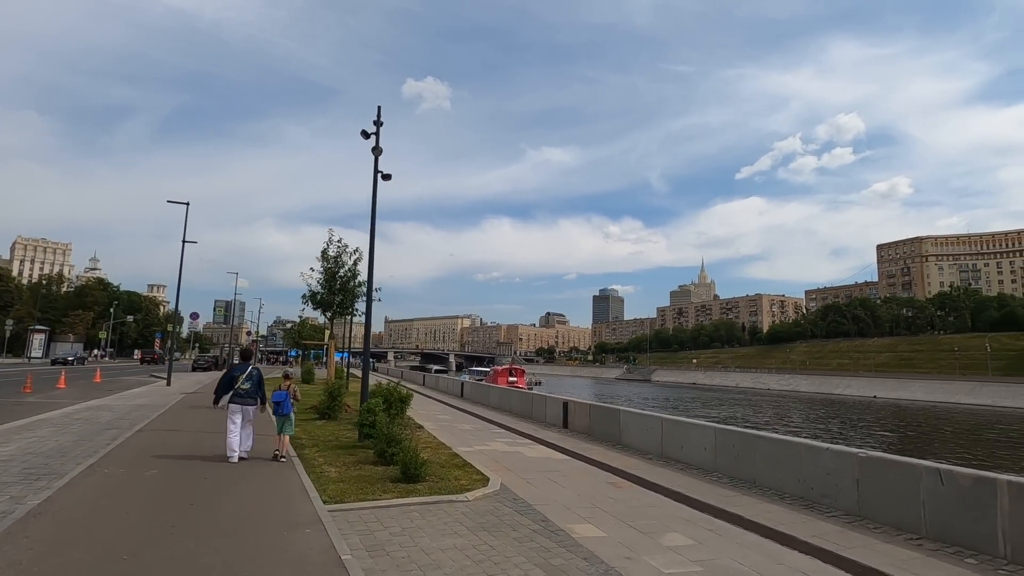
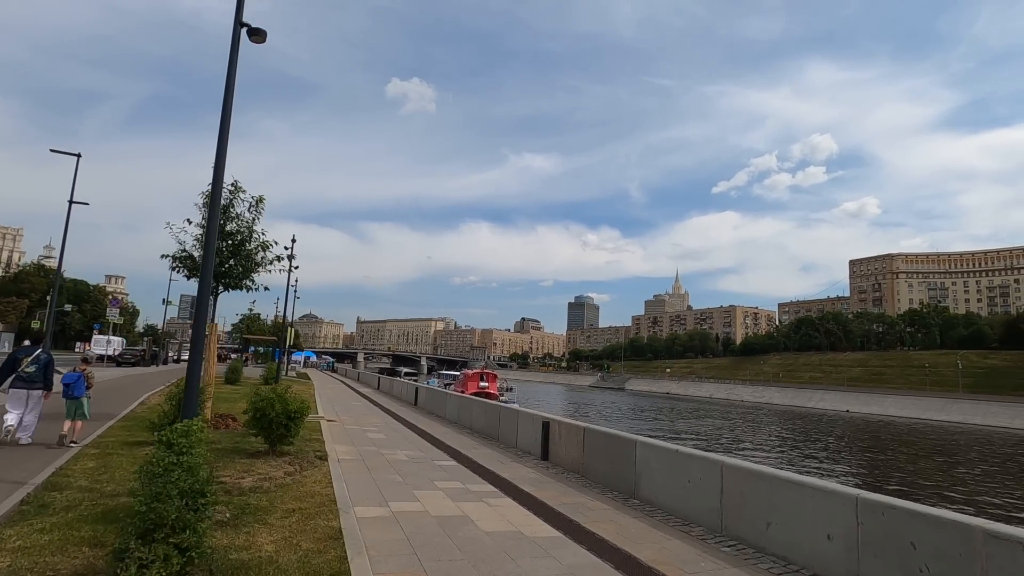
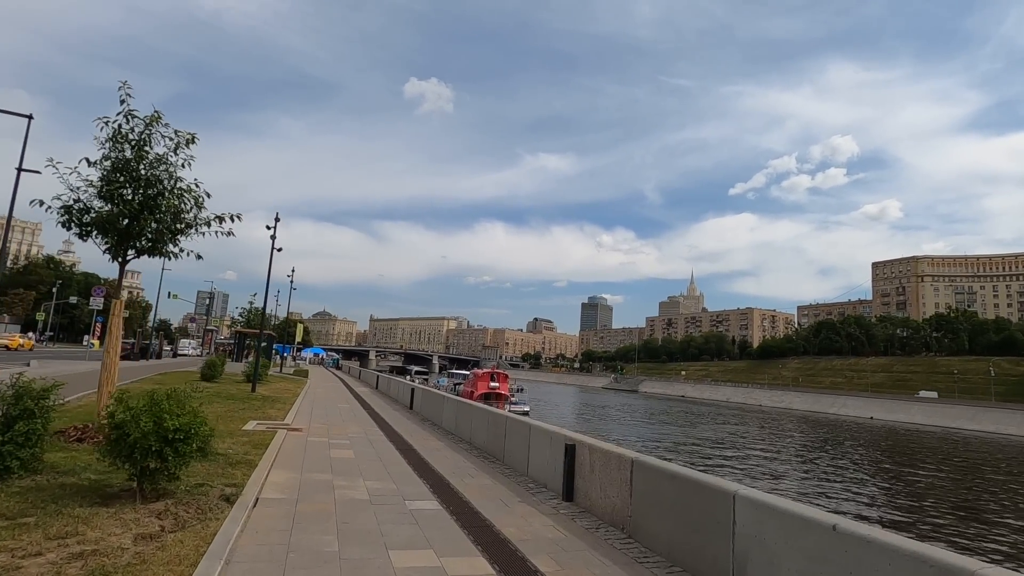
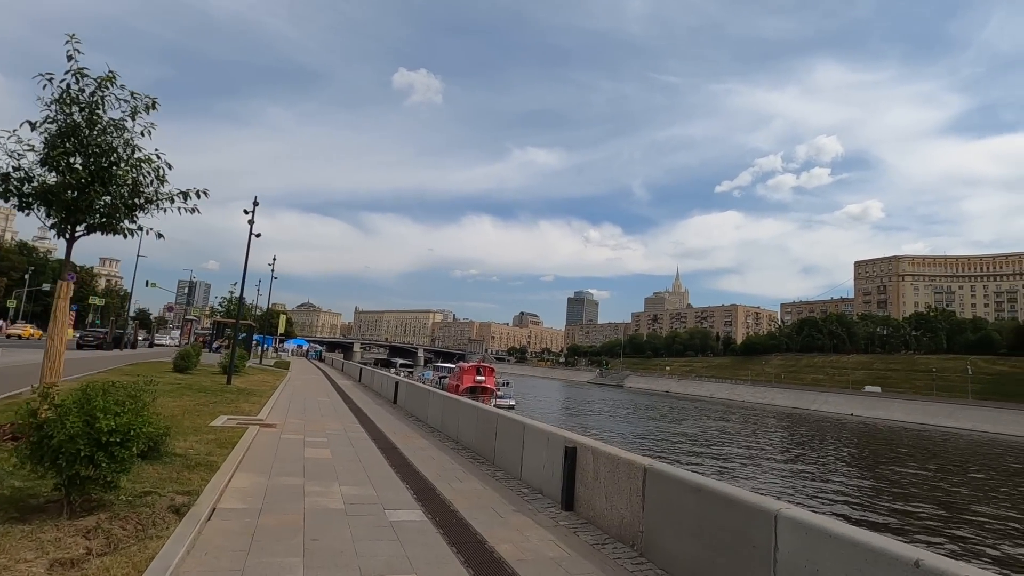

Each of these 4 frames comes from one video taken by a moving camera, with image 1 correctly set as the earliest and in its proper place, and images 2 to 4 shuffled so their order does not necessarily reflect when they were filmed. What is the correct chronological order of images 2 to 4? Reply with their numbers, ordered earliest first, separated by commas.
2, 3, 4
